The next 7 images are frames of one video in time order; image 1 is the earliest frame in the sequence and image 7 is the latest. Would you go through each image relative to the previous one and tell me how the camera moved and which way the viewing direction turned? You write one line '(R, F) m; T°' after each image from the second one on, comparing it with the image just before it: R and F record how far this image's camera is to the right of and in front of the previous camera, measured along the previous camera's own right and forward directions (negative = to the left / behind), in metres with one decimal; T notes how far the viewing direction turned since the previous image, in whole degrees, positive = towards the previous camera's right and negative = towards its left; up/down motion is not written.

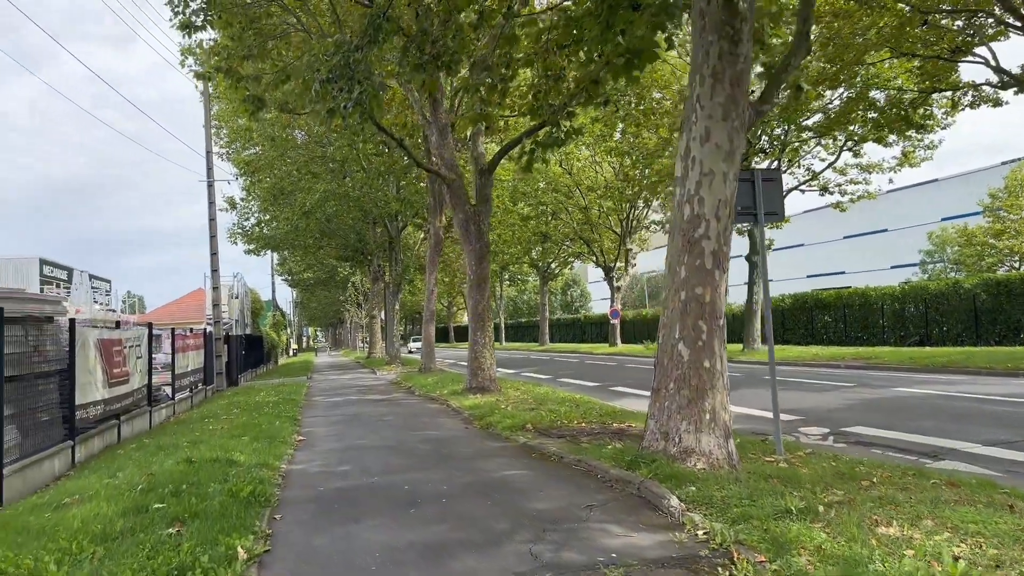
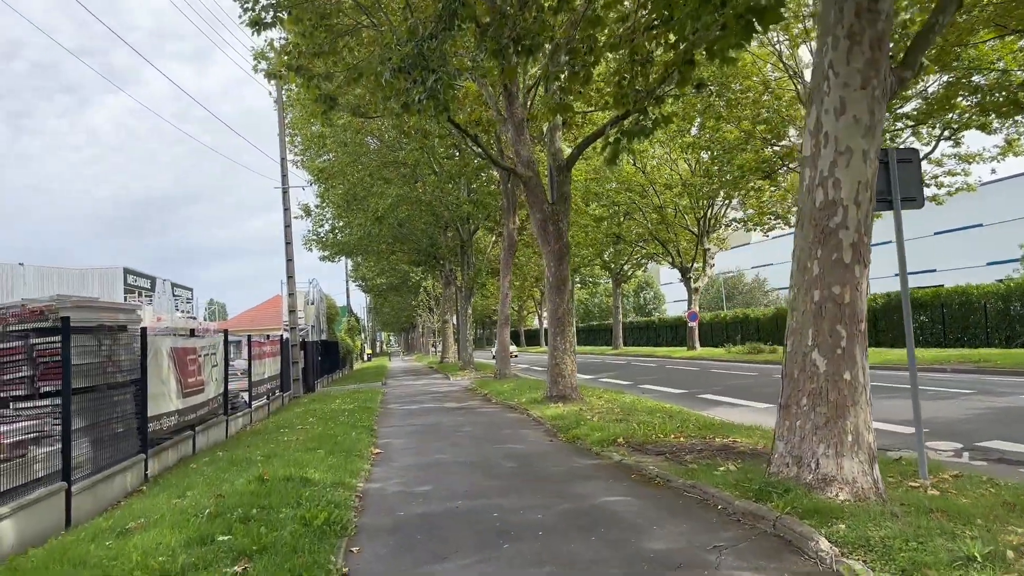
(-0.2, +0.7) m; -5°
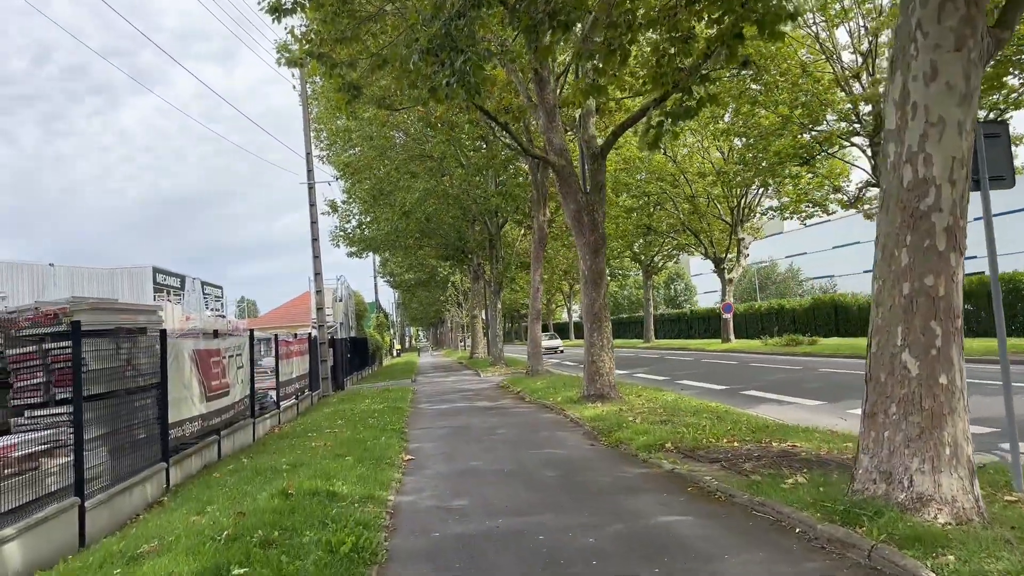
(-0.1, +0.5) m; -2°
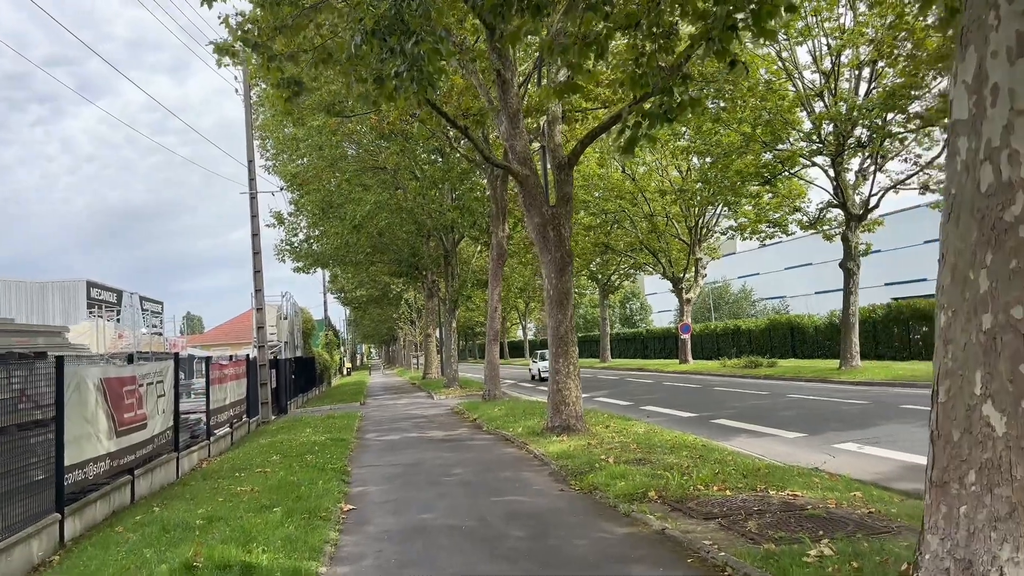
(-0.1, +1.0) m; +3°
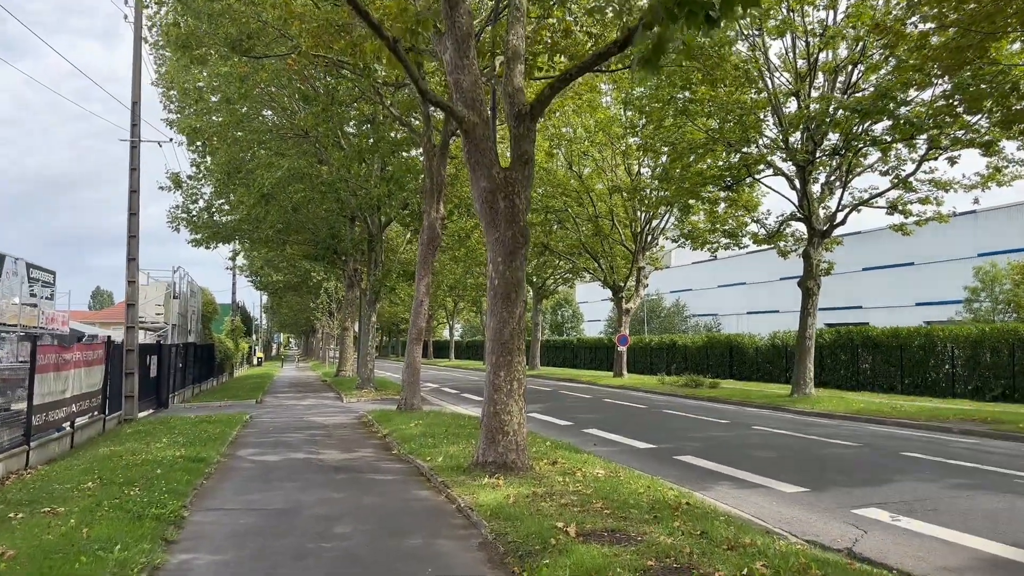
(0.0, +2.7) m; +5°
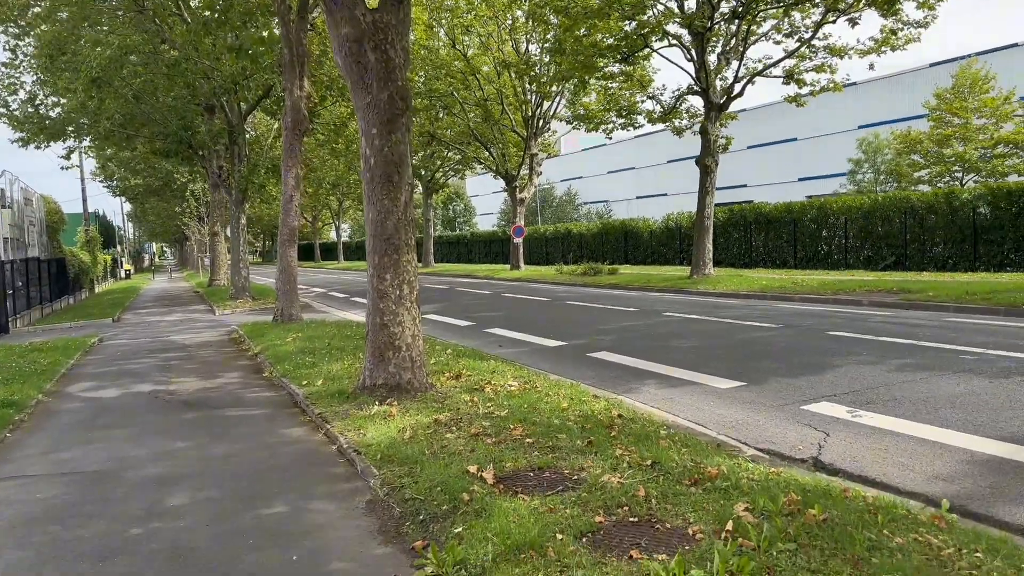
(+0.1, +1.5) m; +8°
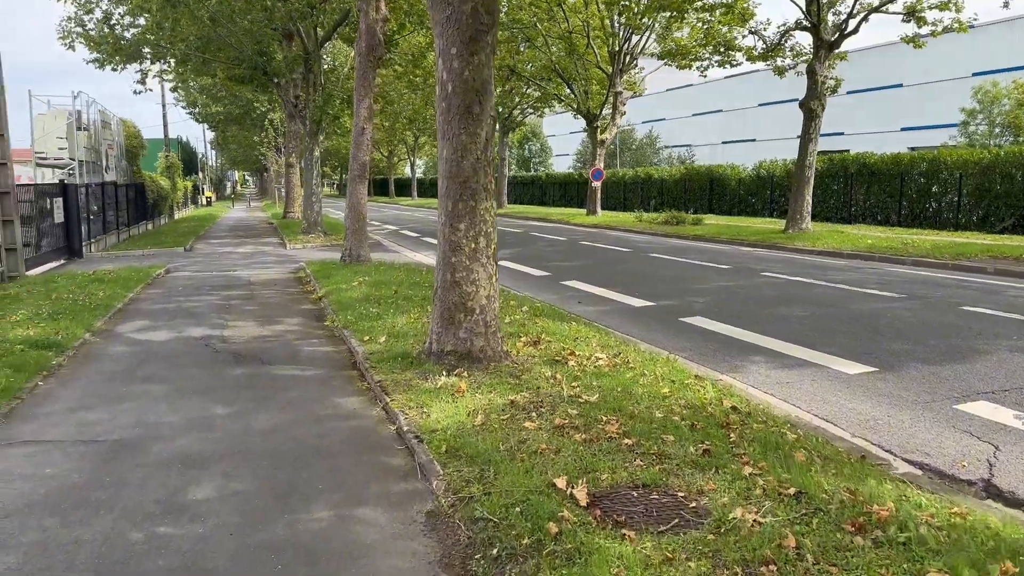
(-0.2, +1.0) m; -5°
